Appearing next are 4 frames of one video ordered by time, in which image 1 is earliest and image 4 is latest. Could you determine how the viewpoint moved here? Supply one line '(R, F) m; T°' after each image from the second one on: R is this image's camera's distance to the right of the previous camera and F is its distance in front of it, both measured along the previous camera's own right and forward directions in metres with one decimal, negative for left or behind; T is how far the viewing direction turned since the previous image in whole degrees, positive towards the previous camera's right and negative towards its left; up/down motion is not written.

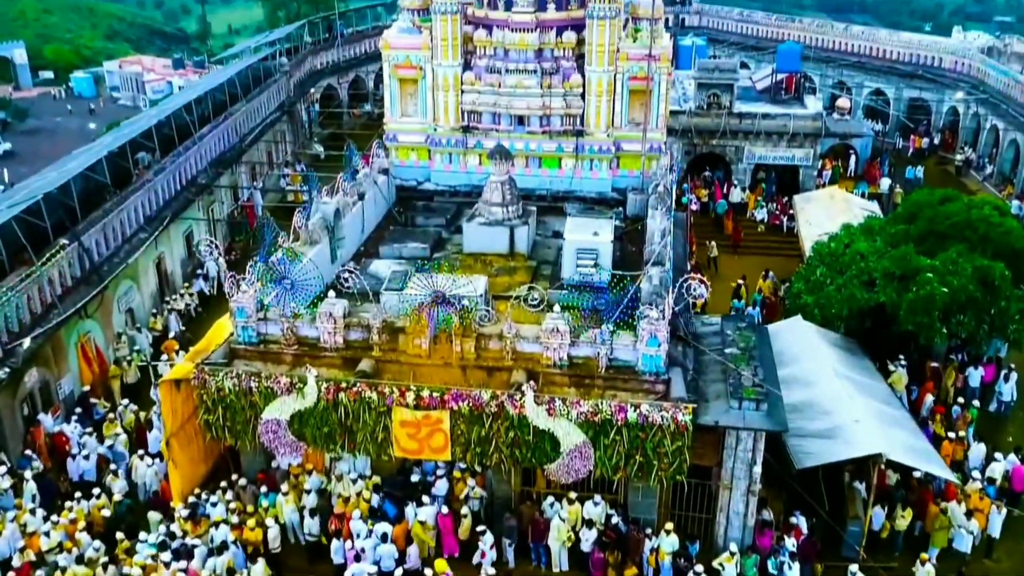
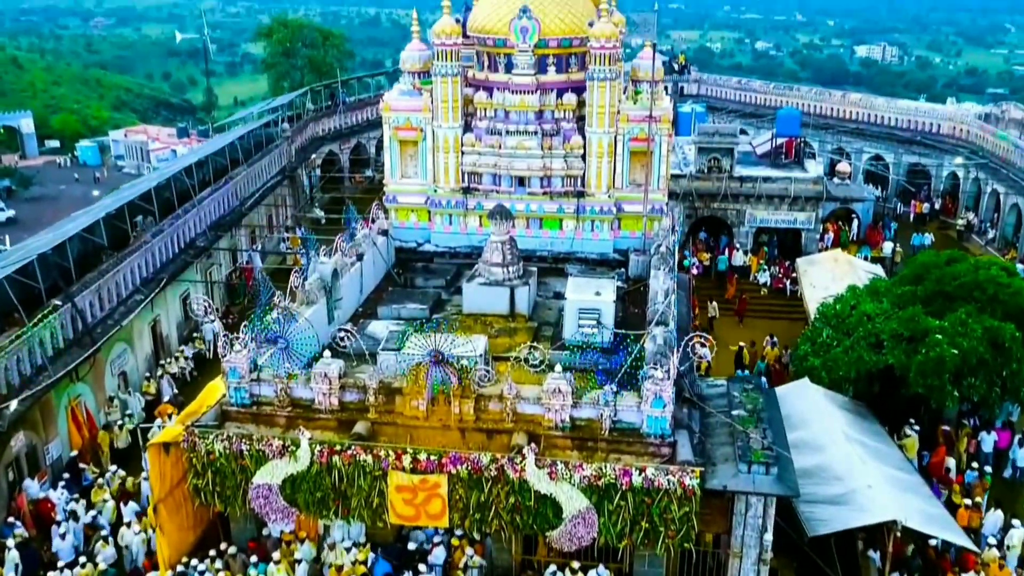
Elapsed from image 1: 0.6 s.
(0.0, +0.4) m; 0°
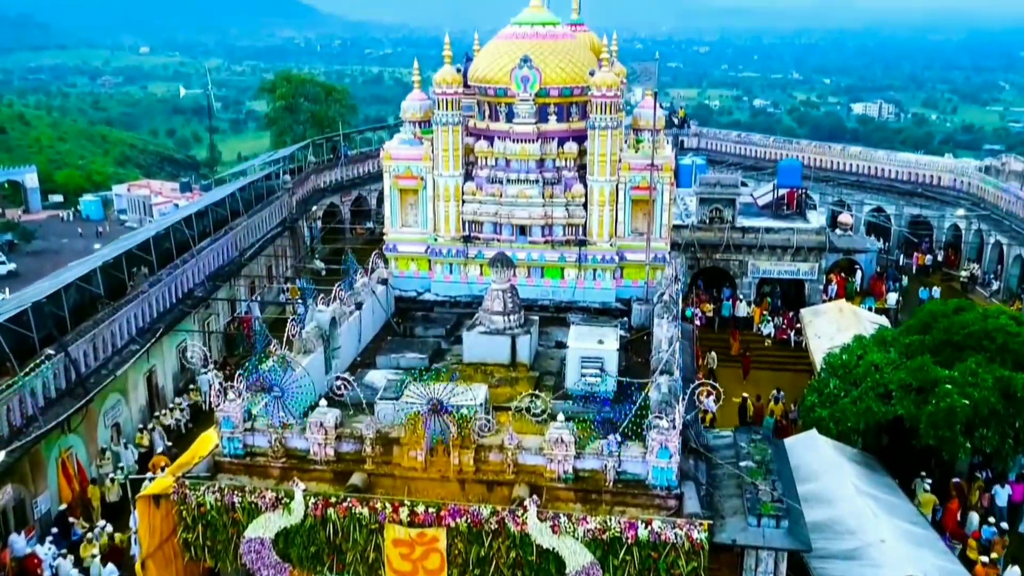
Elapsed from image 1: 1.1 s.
(0.0, +0.3) m; 0°
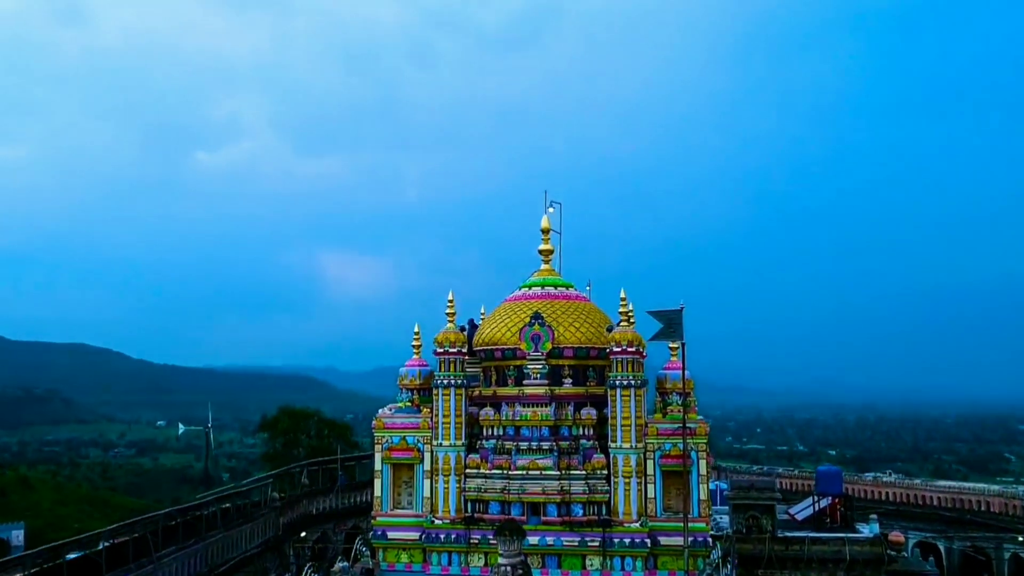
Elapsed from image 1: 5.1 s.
(-0.1, +3.1) m; 0°
